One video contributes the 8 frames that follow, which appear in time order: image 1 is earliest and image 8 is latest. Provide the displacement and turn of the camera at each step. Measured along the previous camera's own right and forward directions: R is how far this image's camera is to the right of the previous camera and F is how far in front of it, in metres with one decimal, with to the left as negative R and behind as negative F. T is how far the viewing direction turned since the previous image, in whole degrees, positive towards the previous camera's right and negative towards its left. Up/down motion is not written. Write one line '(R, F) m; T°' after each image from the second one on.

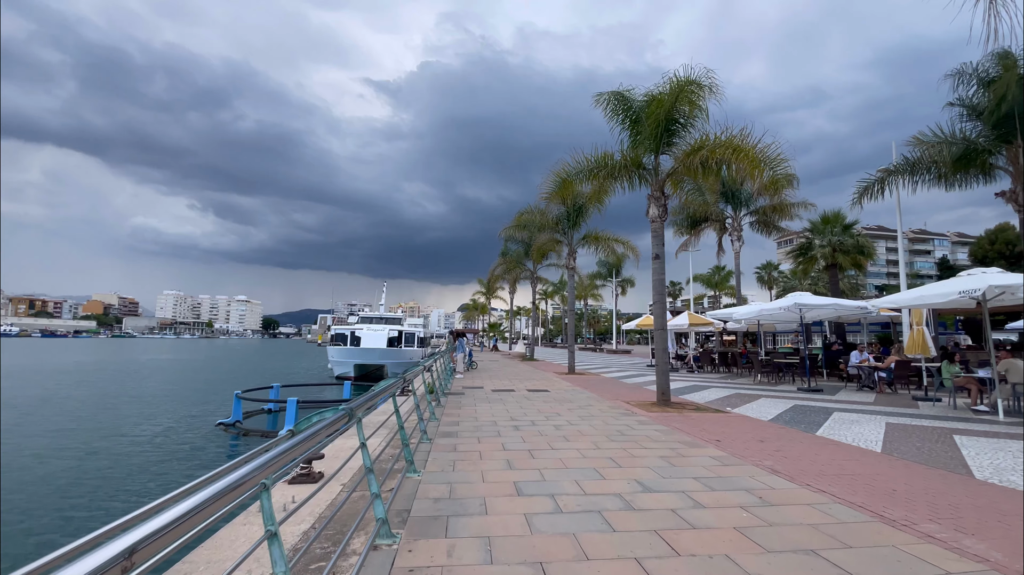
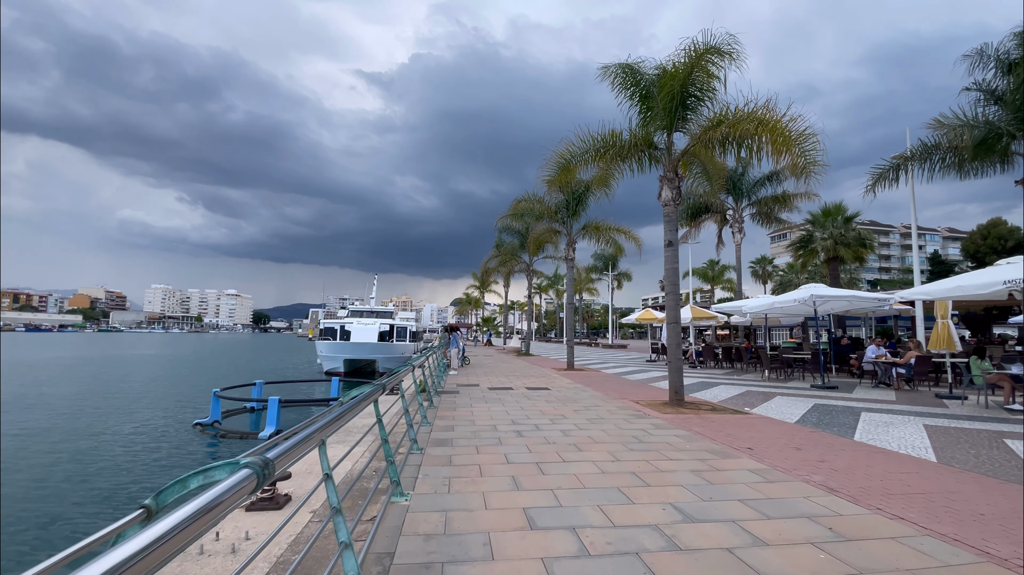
(-0.1, +1.0) m; +1°
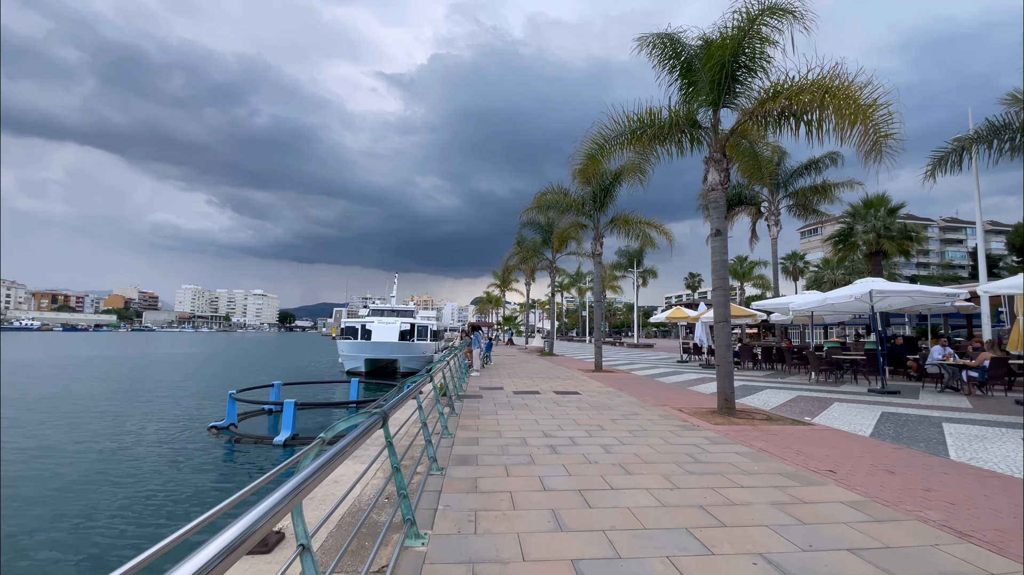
(-0.2, +0.9) m; -2°
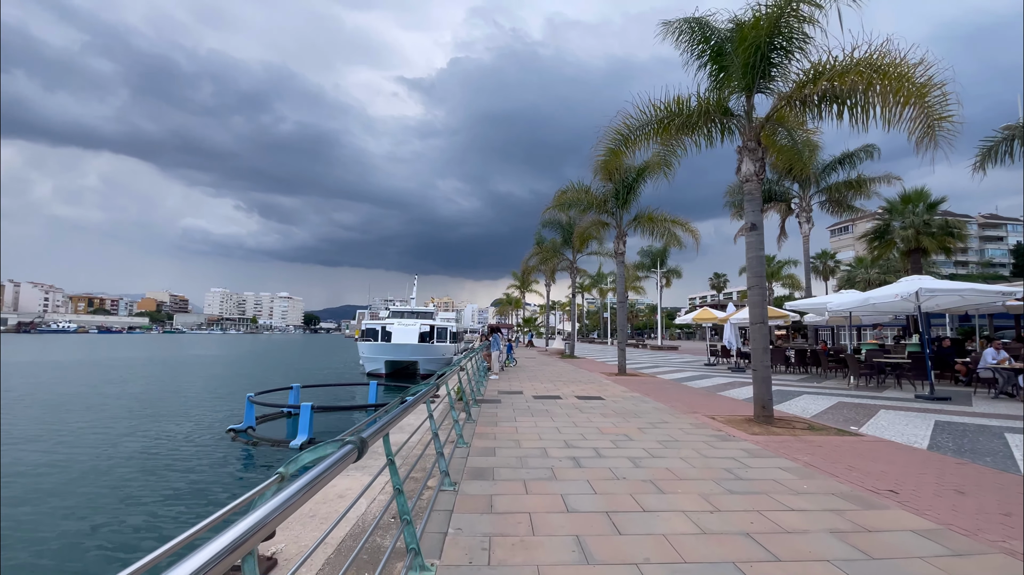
(0.0, +0.5) m; -2°
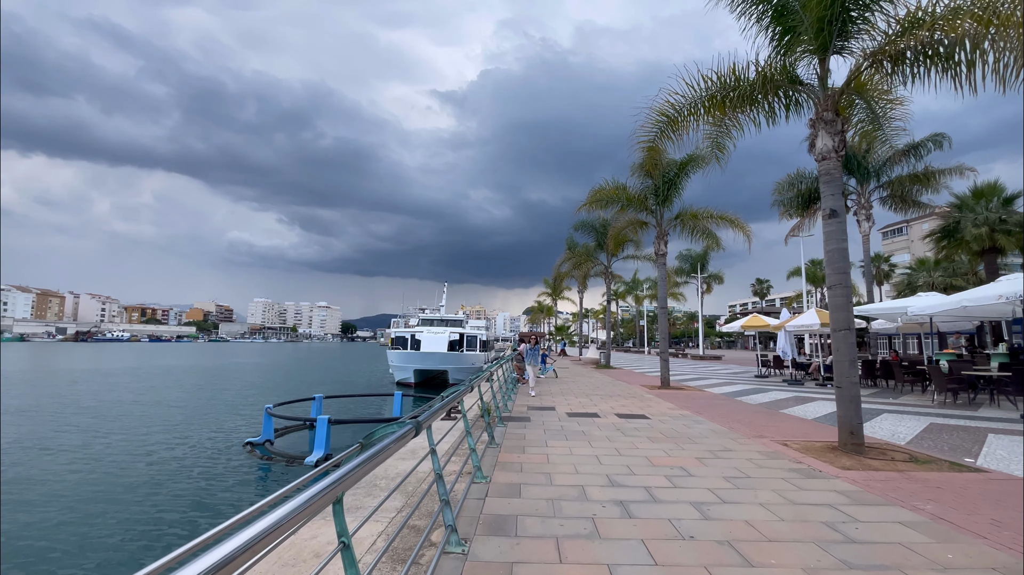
(0.0, +1.1) m; -4°
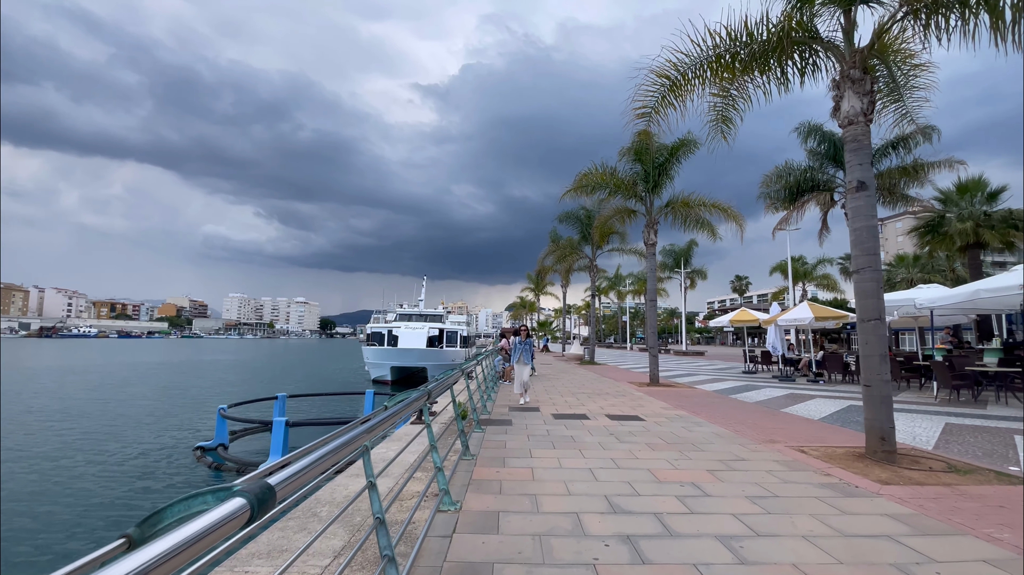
(0.0, +1.0) m; +2°
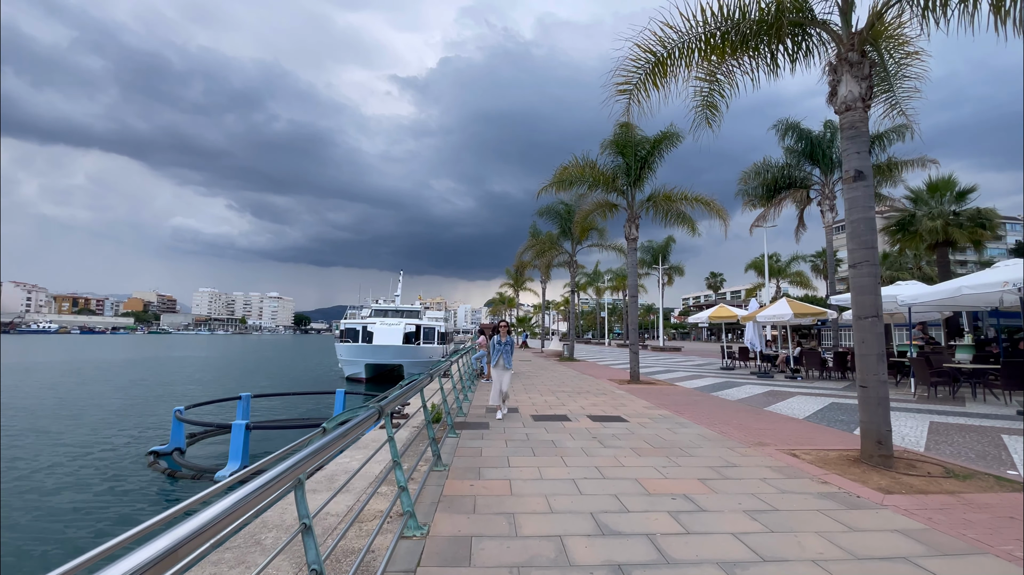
(0.0, +0.5) m; +3°
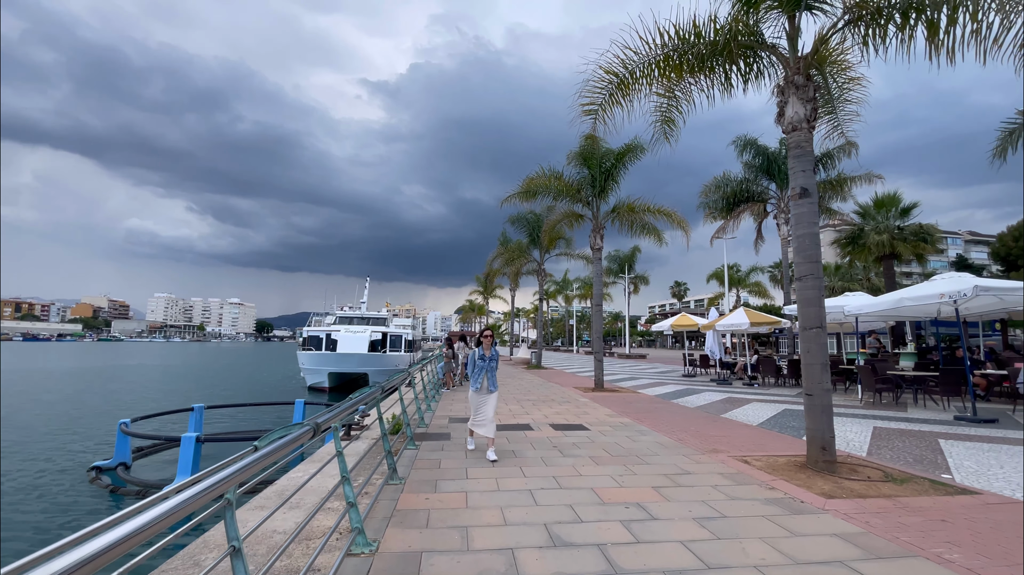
(+0.1, 0.0) m; +4°
